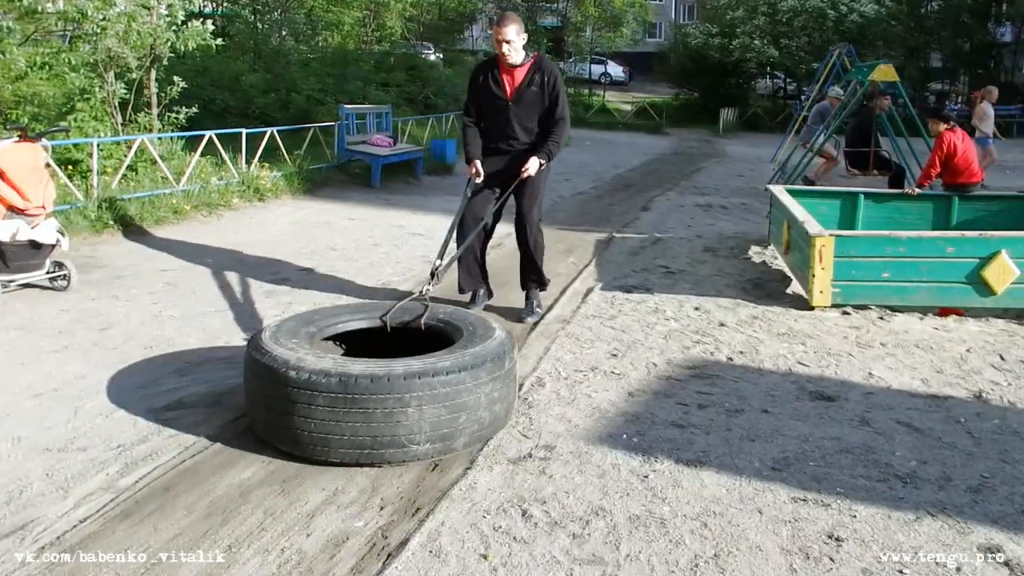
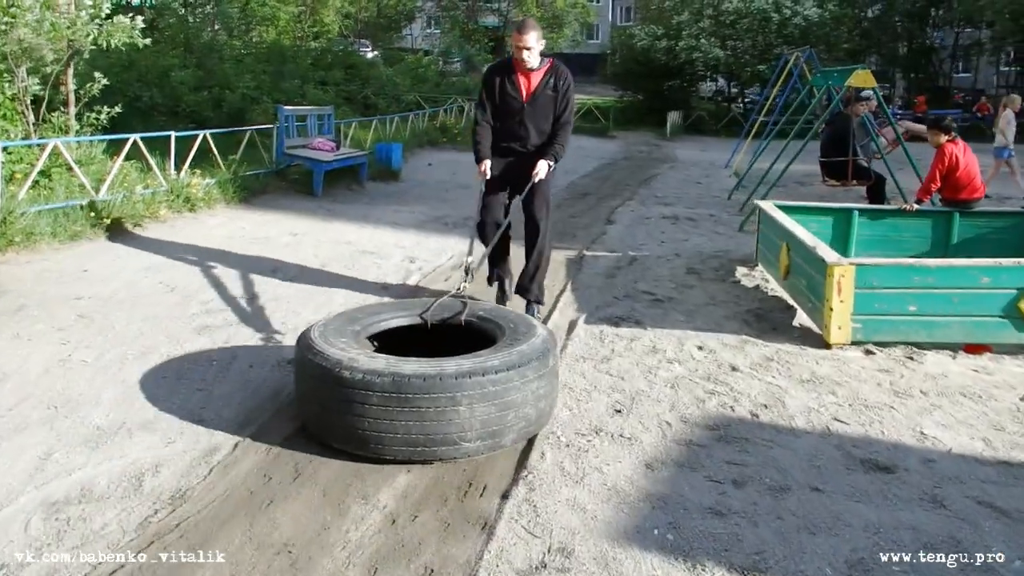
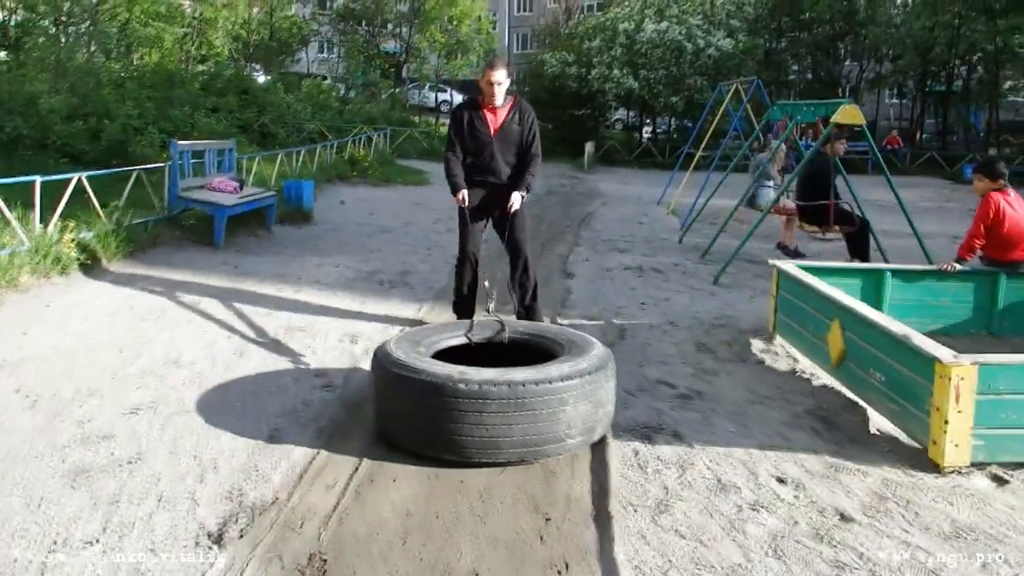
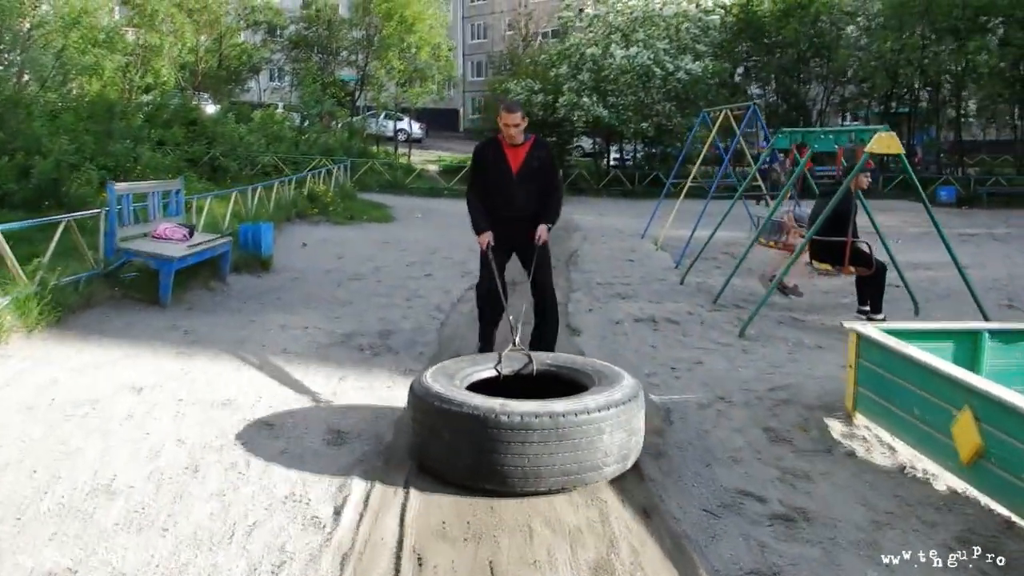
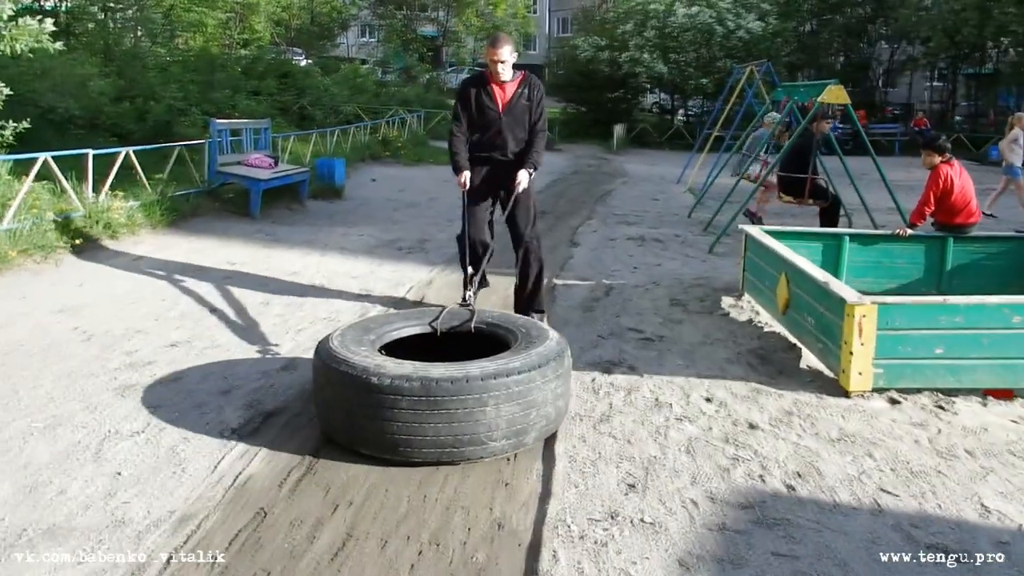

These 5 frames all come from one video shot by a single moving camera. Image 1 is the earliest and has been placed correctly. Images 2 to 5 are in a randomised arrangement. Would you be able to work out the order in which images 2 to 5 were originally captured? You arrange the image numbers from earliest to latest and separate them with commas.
2, 5, 3, 4
